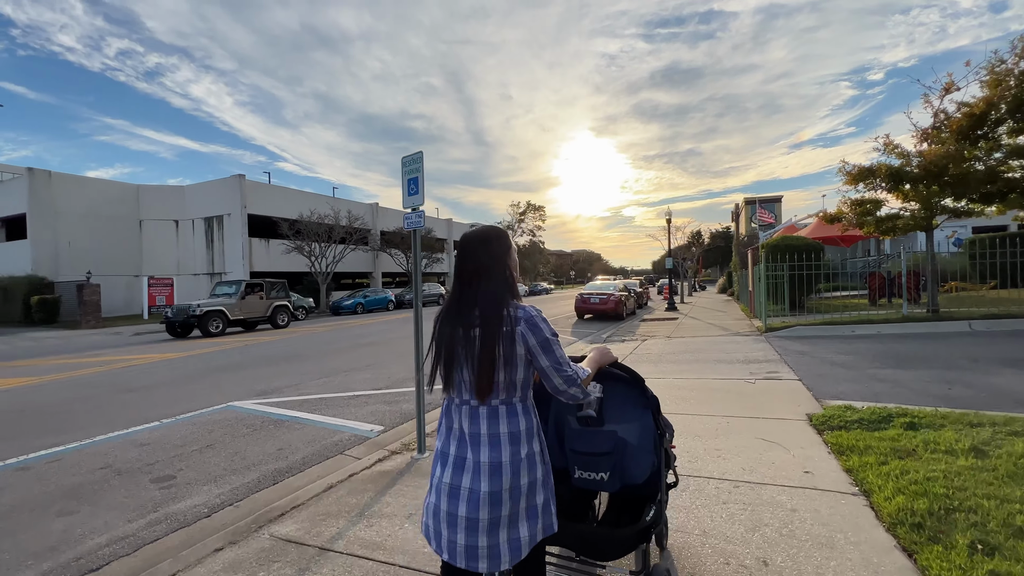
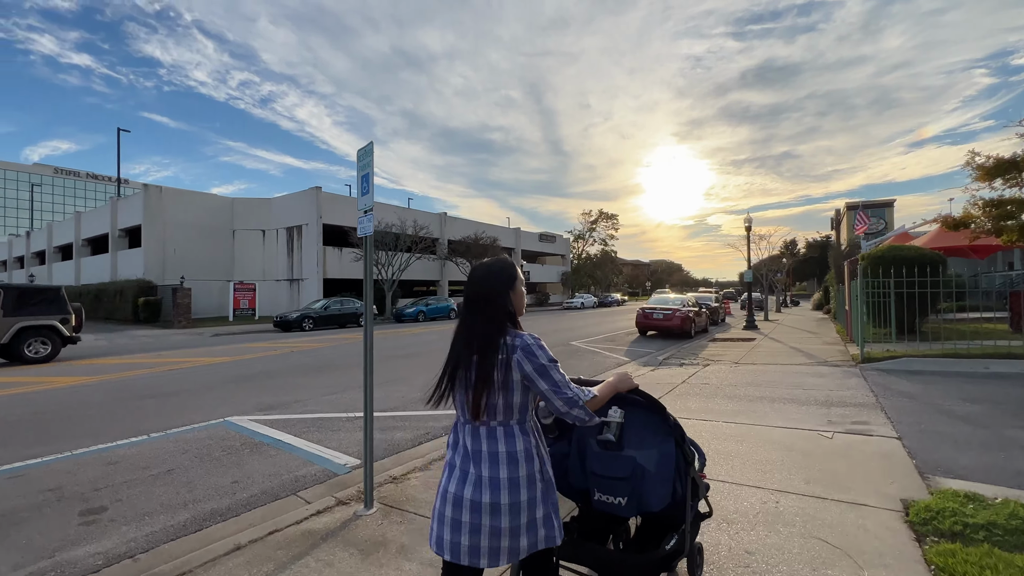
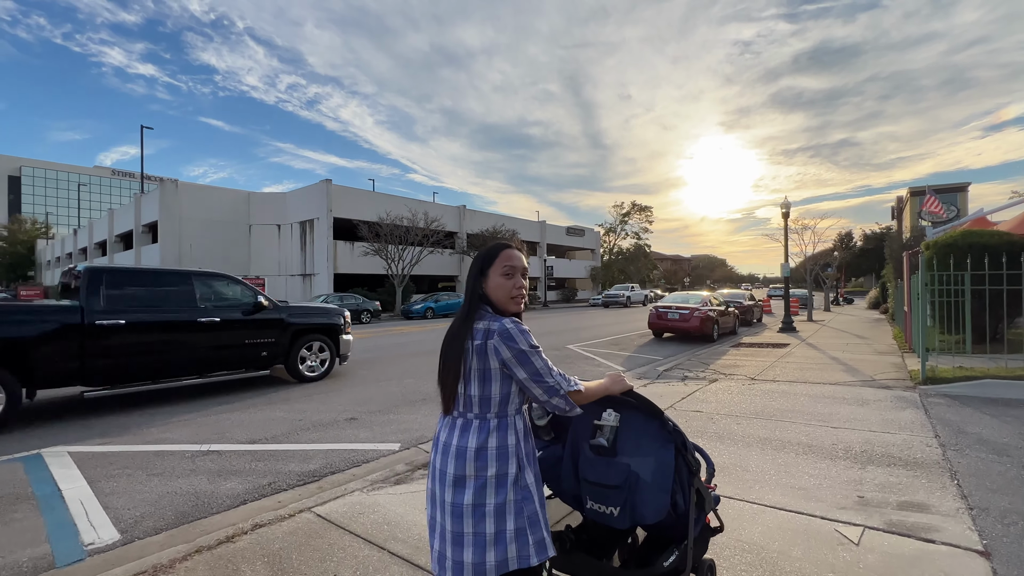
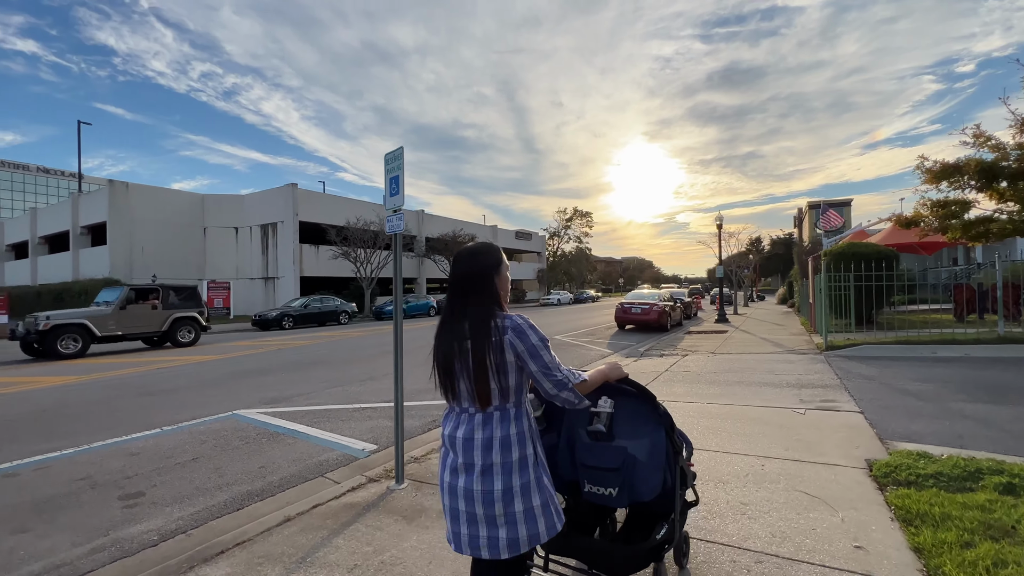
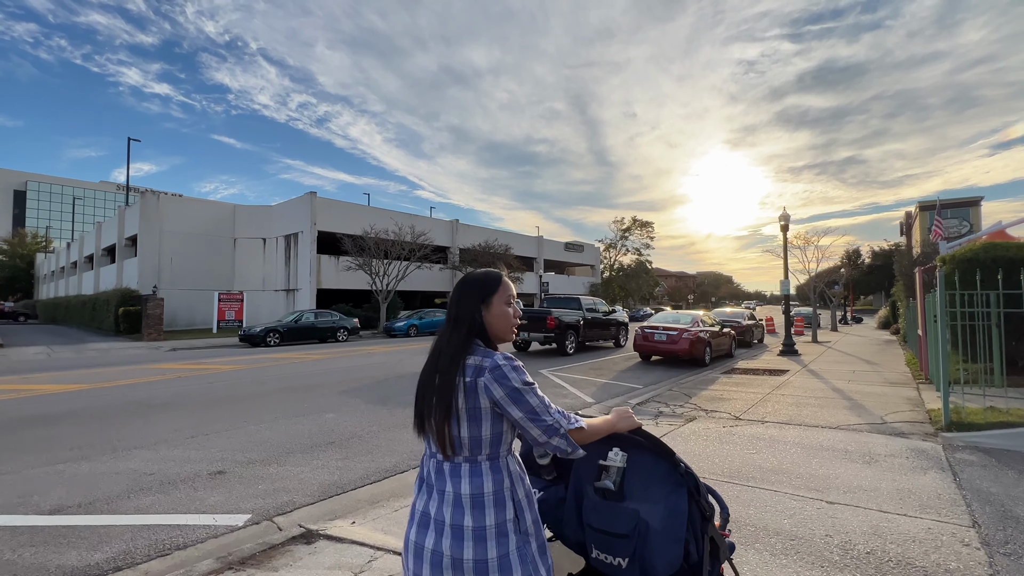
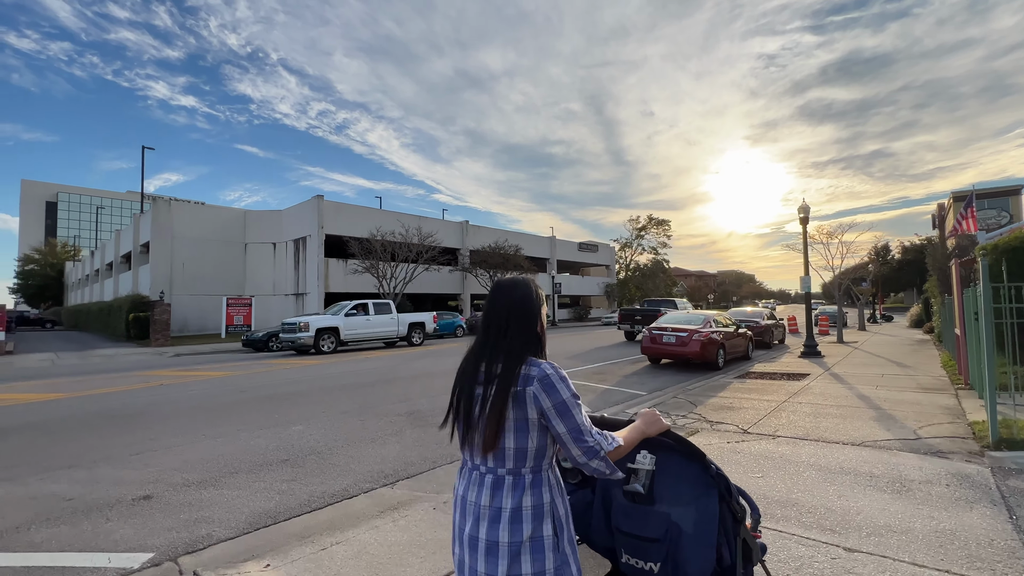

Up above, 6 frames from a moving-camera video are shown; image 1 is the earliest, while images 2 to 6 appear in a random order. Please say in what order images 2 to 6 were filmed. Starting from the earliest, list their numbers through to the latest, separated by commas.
4, 2, 3, 5, 6
